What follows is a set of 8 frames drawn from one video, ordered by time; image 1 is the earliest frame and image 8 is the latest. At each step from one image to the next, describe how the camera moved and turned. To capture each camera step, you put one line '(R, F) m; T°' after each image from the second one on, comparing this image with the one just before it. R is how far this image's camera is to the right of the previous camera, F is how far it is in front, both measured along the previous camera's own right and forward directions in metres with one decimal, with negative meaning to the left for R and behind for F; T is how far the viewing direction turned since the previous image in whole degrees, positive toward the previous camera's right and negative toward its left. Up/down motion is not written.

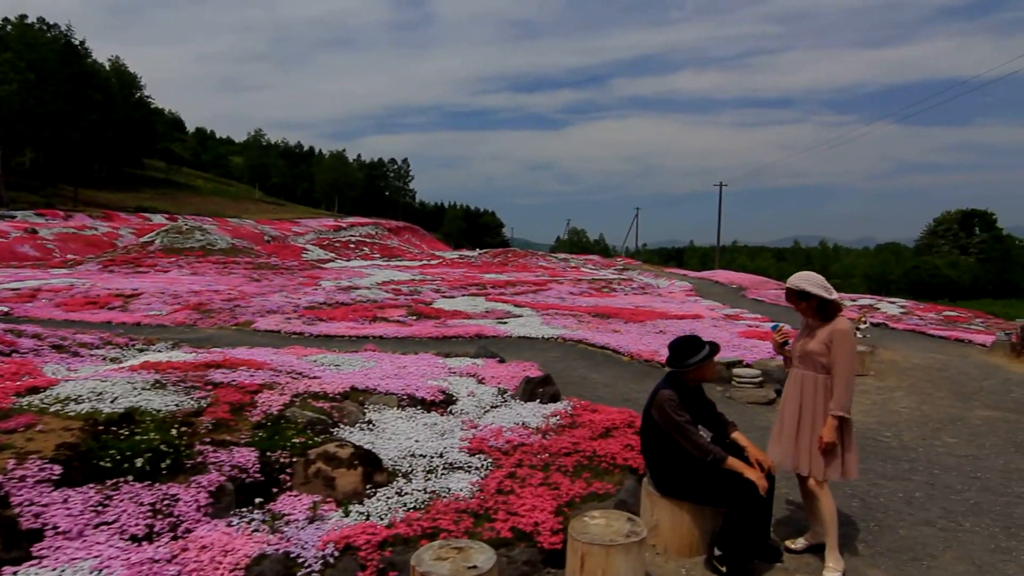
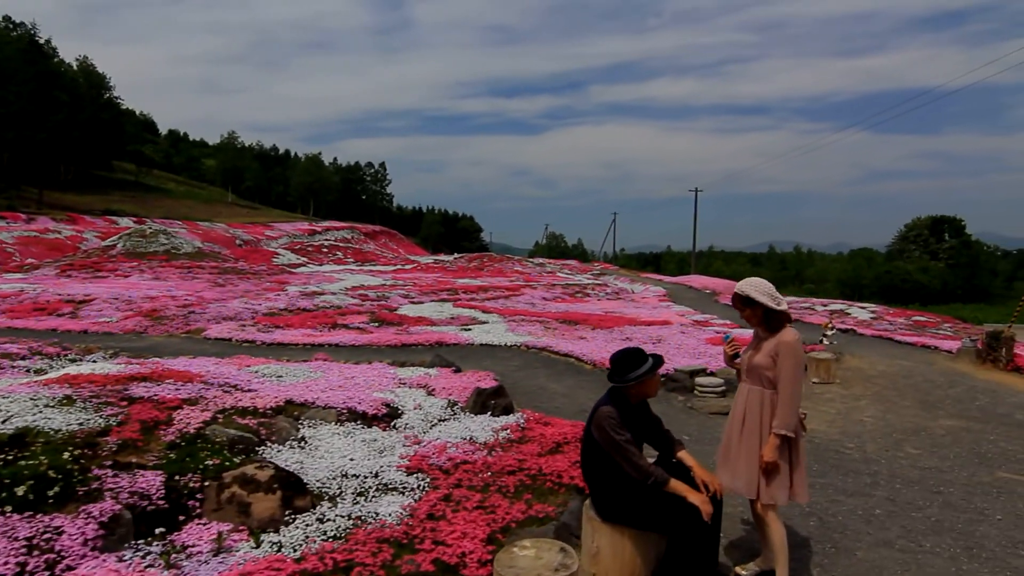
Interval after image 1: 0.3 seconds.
(+0.7, +0.6) m; +2°
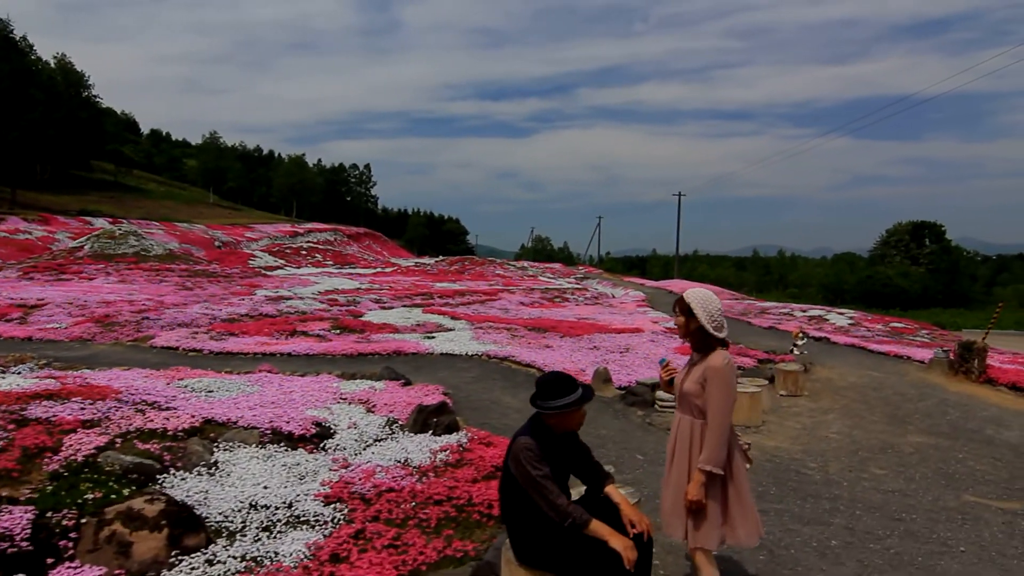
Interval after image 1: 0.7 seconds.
(+0.9, +0.8) m; +1°
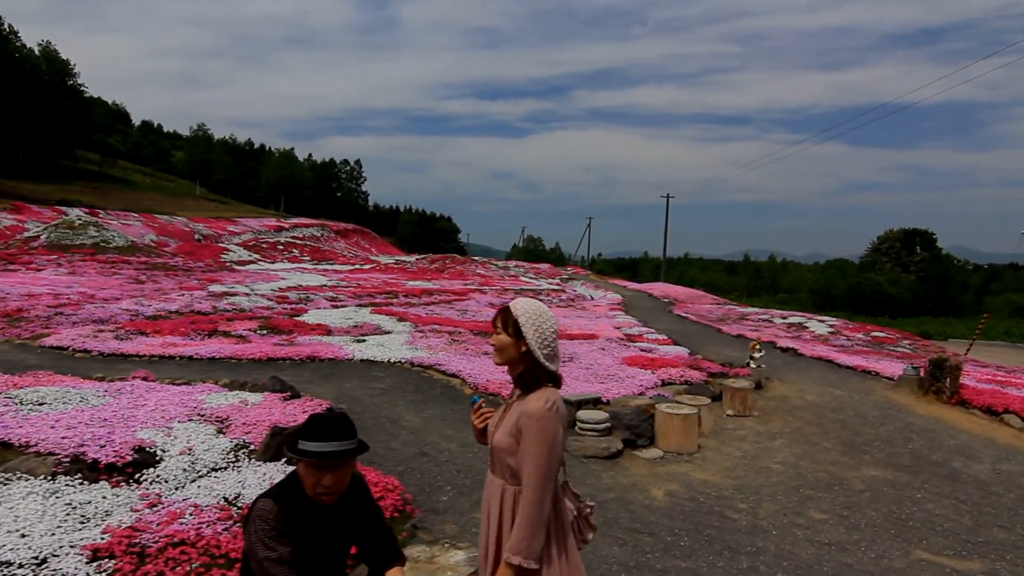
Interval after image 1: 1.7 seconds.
(+2.1, +1.8) m; +1°
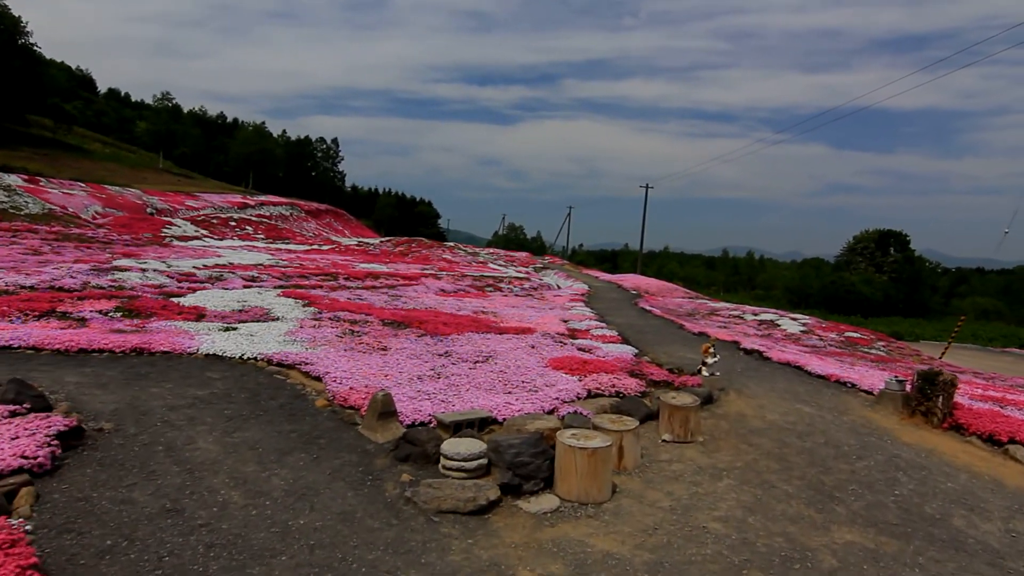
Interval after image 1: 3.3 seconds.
(+2.1, +3.5) m; +2°
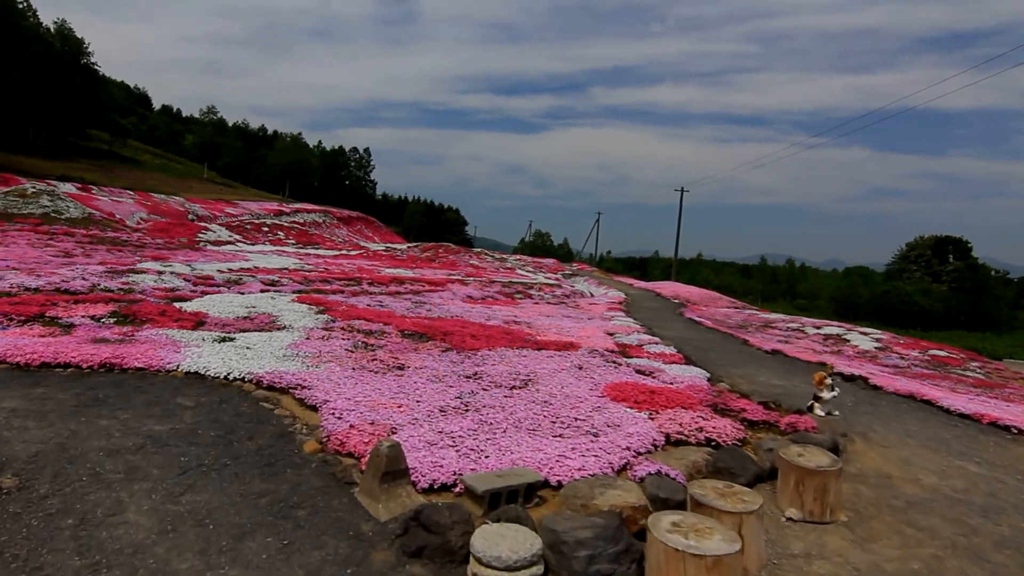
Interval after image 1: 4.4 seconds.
(-0.4, +2.9) m; -4°
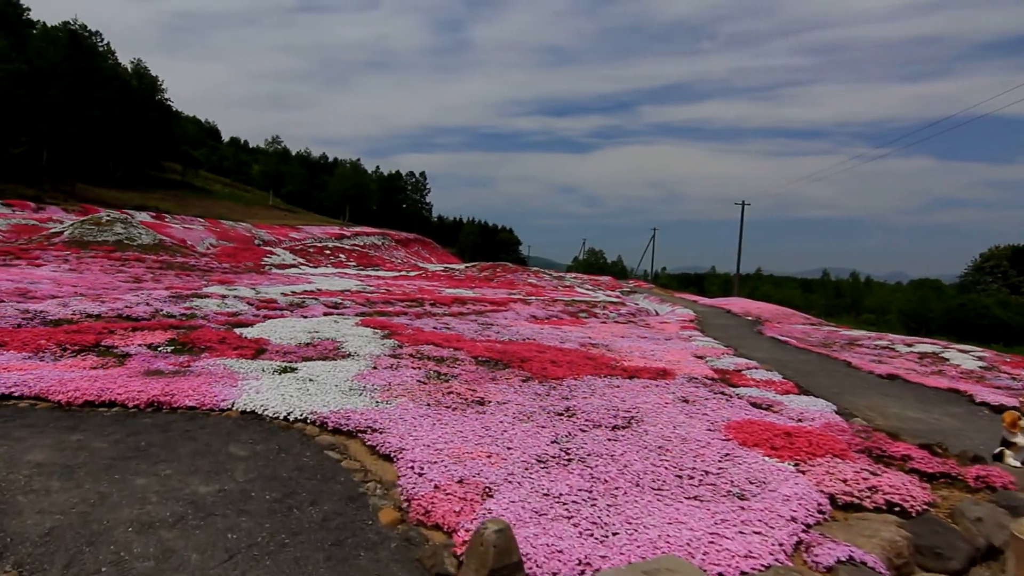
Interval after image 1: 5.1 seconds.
(-0.9, +1.6) m; -5°
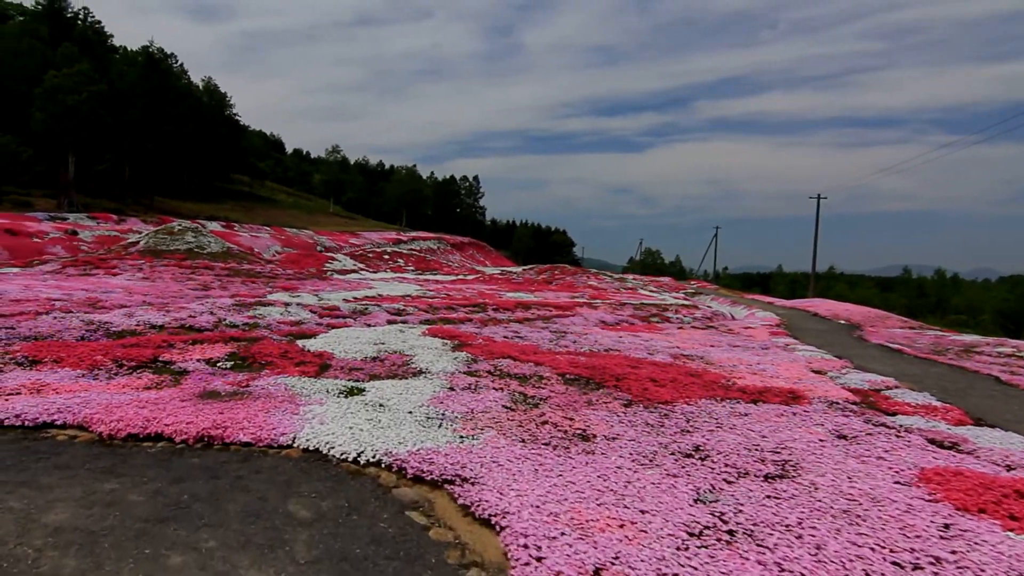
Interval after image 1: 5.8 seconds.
(-0.9, +1.9) m; -6°
